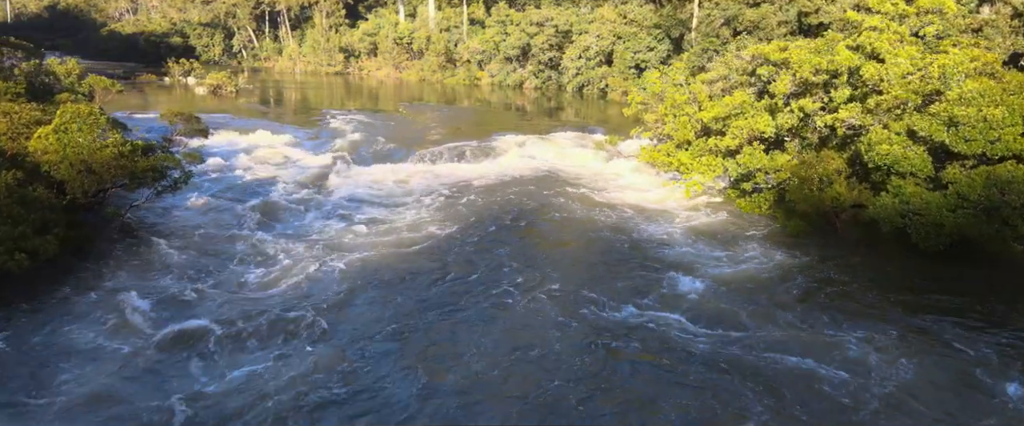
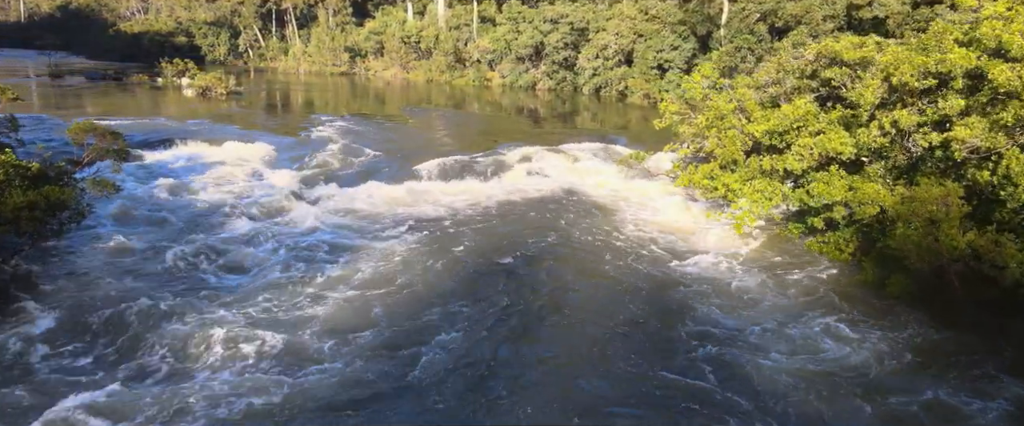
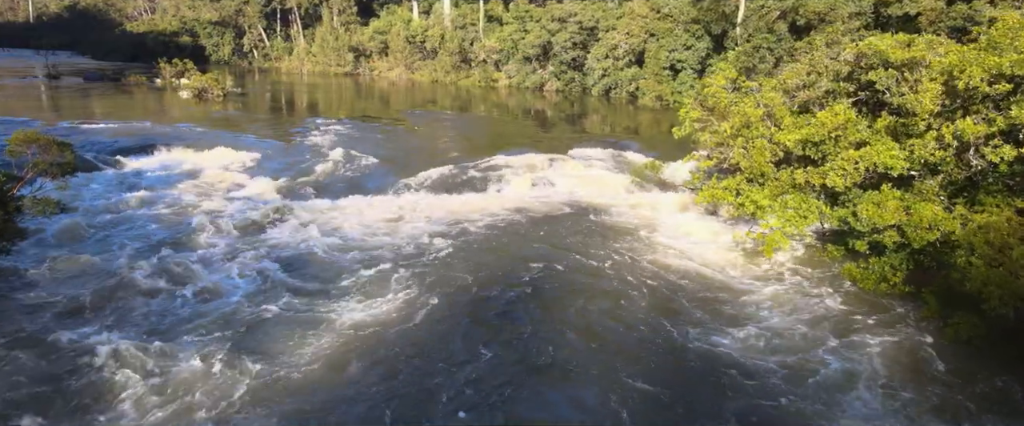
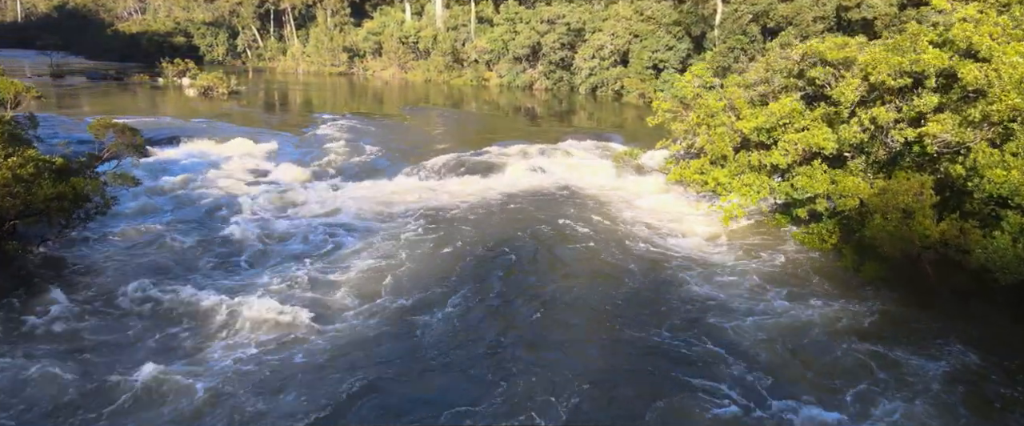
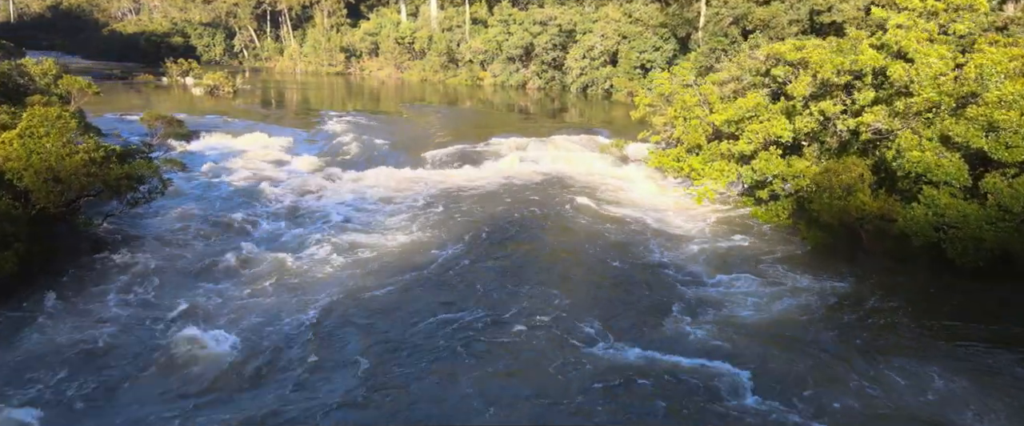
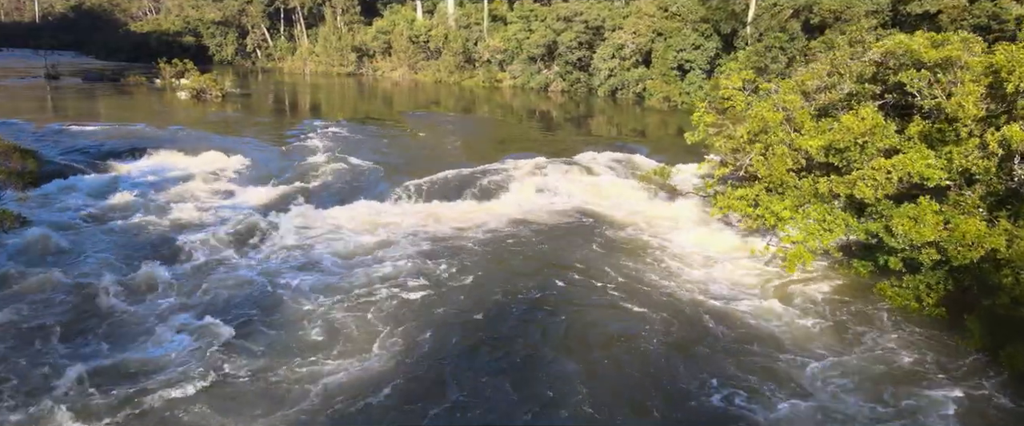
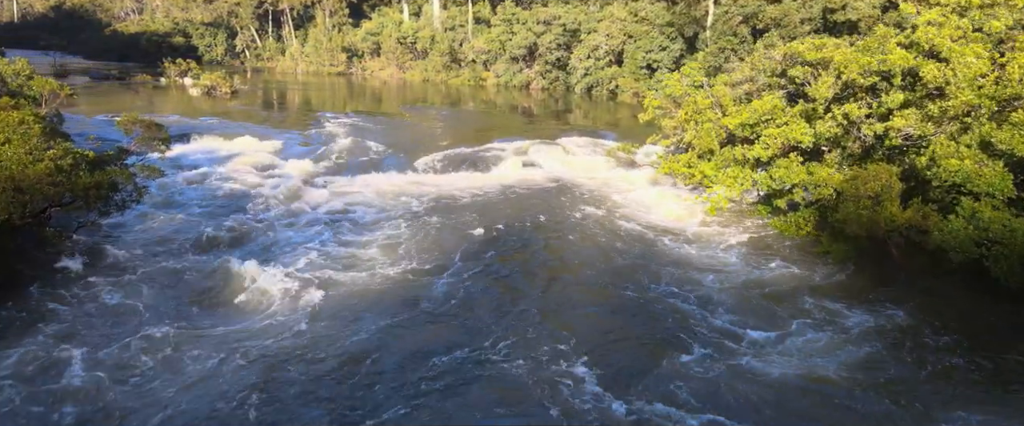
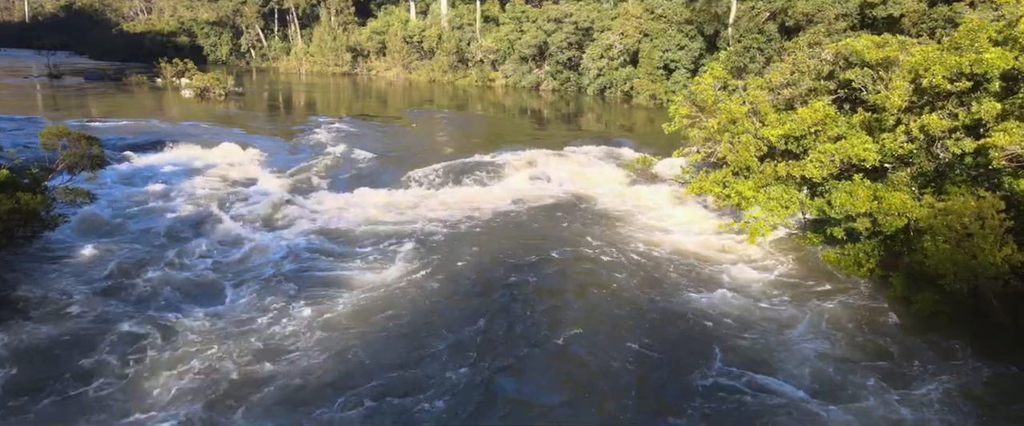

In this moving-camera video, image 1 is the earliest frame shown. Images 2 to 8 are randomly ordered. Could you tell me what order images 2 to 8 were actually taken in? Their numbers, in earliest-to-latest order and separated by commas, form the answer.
5, 7, 4, 2, 8, 3, 6
